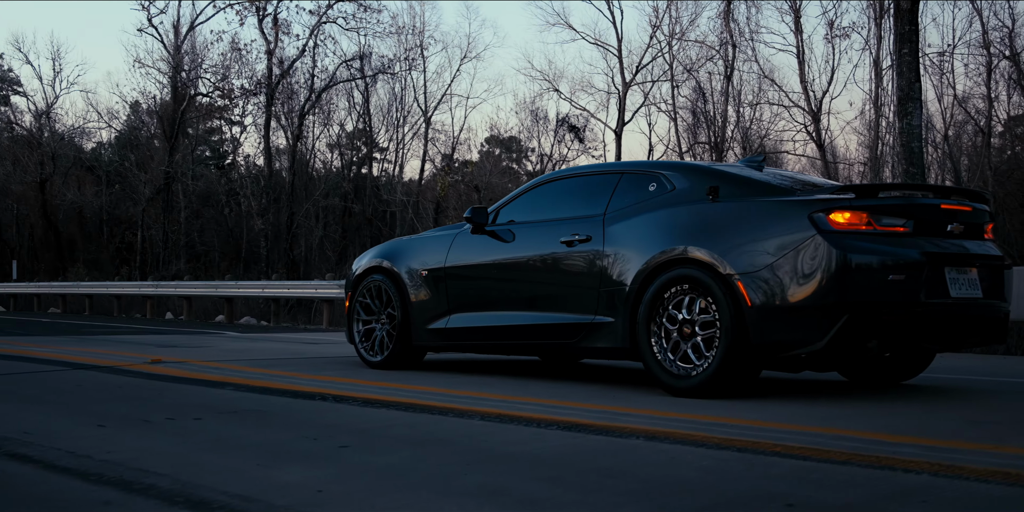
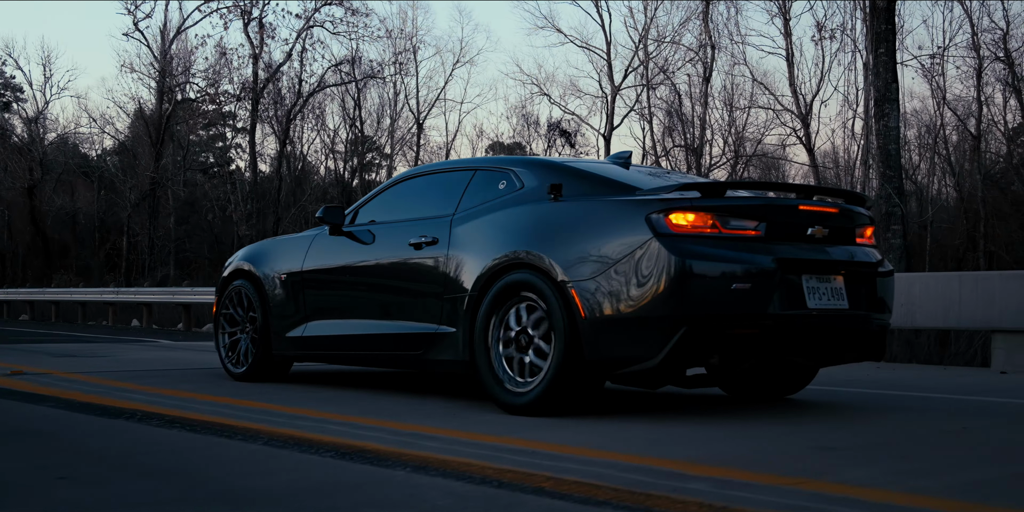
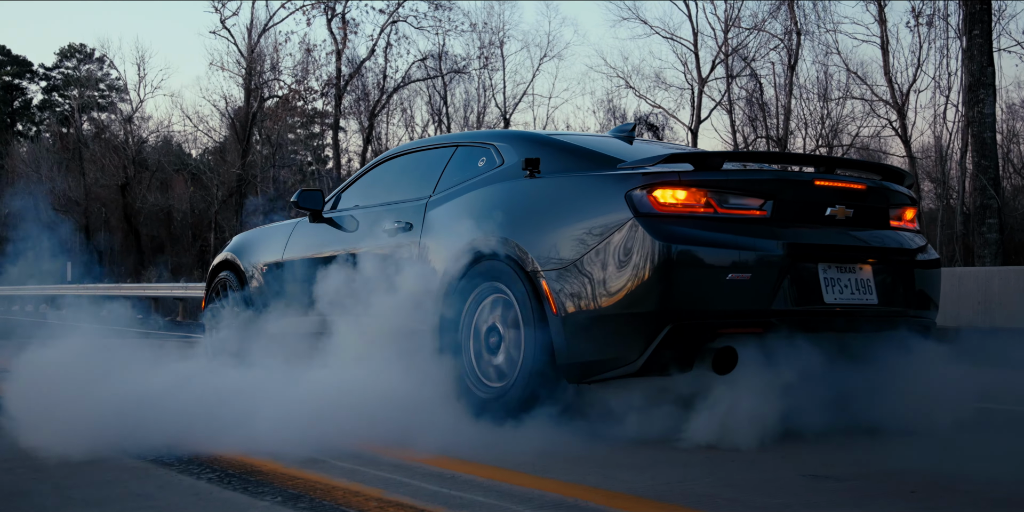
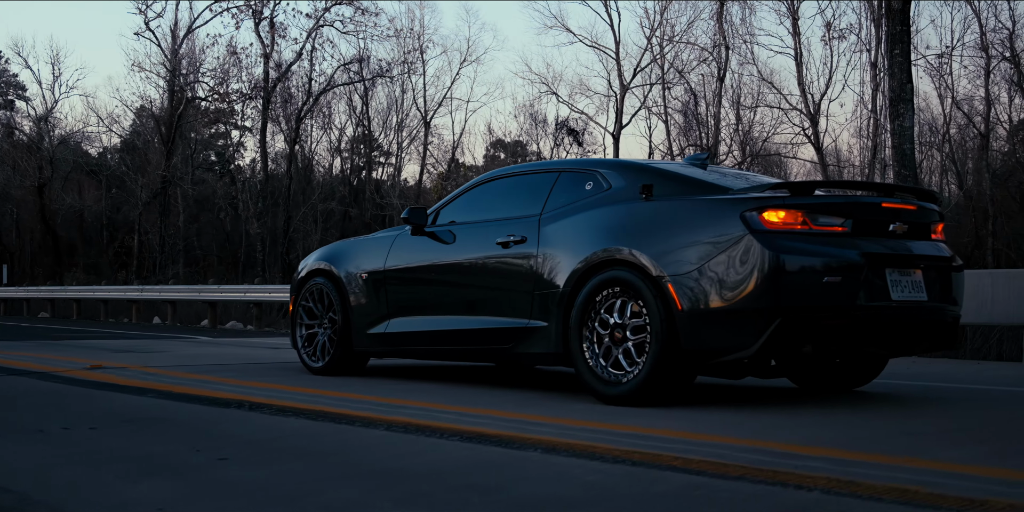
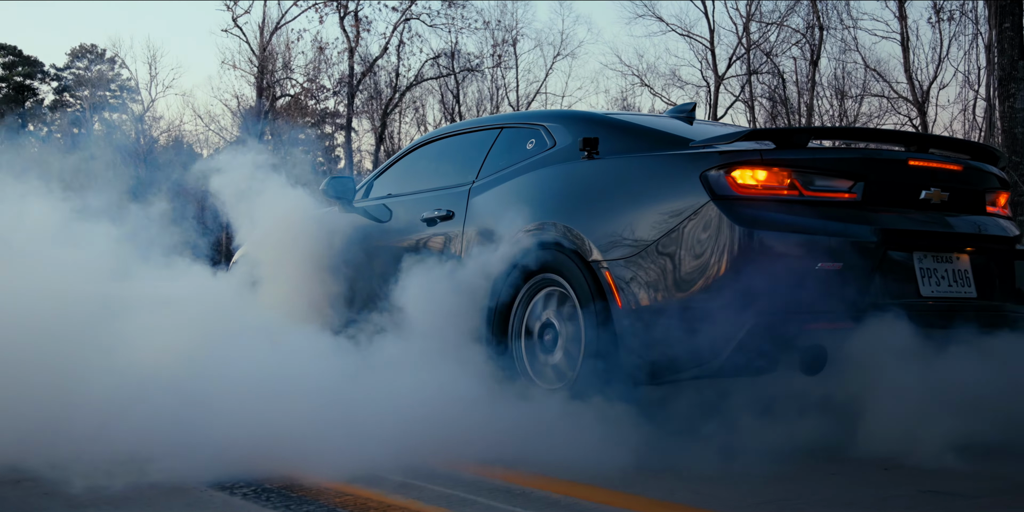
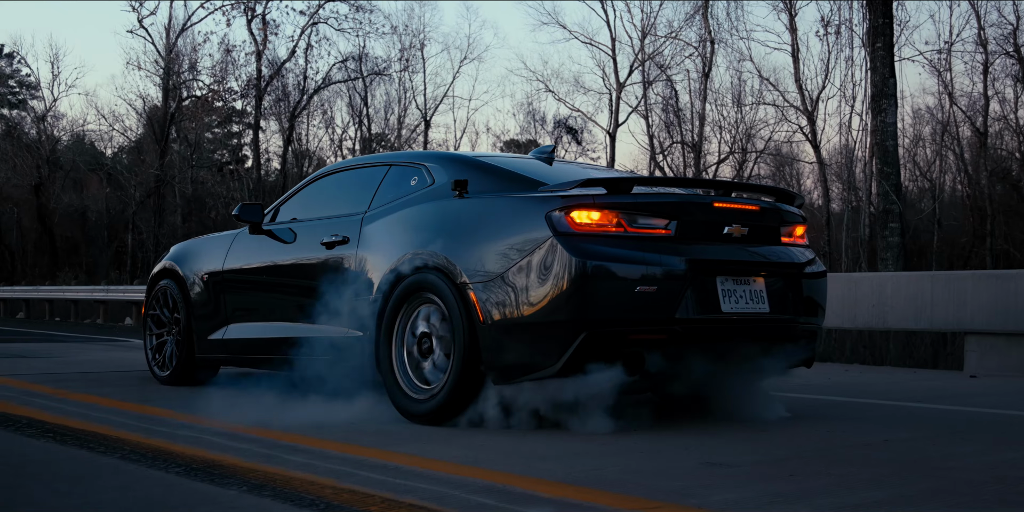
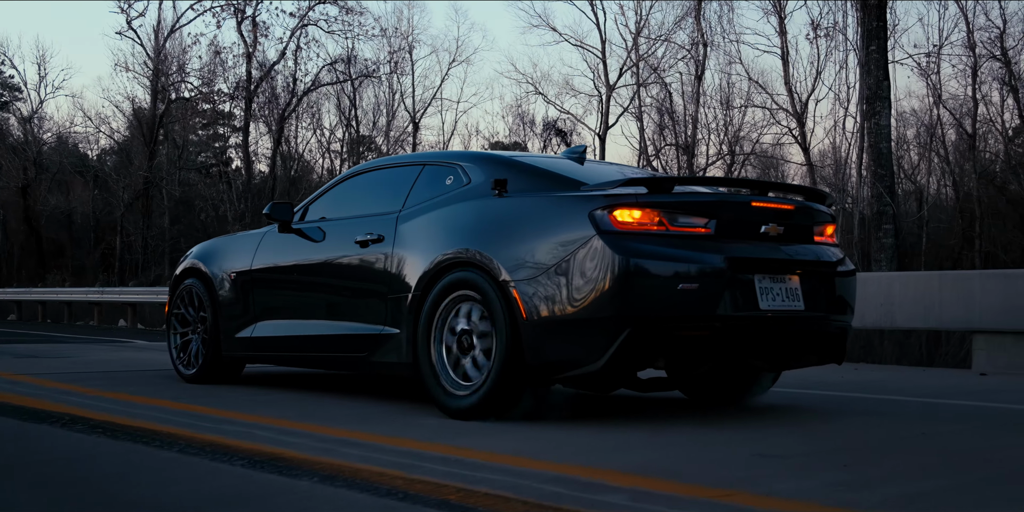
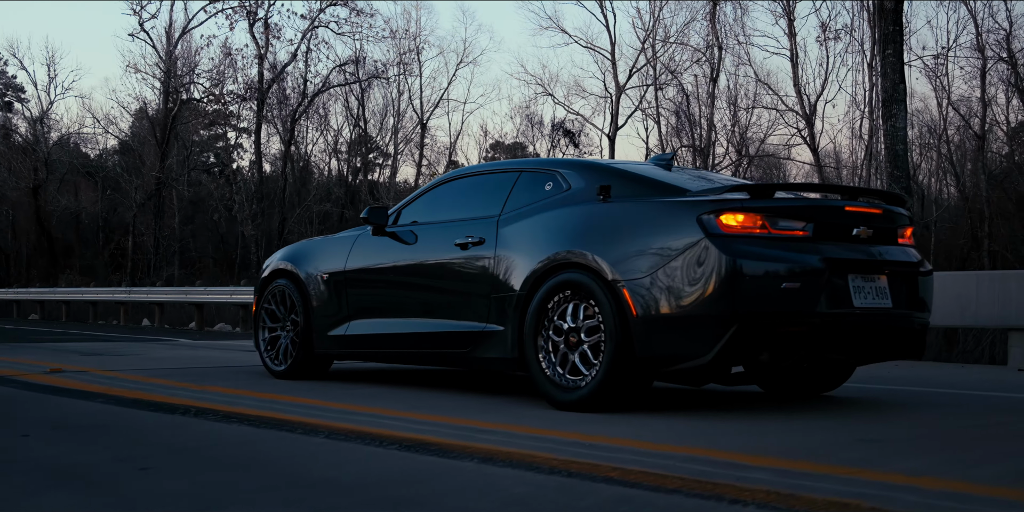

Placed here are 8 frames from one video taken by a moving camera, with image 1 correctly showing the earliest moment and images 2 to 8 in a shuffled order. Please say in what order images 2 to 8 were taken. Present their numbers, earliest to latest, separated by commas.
4, 8, 2, 7, 6, 3, 5
